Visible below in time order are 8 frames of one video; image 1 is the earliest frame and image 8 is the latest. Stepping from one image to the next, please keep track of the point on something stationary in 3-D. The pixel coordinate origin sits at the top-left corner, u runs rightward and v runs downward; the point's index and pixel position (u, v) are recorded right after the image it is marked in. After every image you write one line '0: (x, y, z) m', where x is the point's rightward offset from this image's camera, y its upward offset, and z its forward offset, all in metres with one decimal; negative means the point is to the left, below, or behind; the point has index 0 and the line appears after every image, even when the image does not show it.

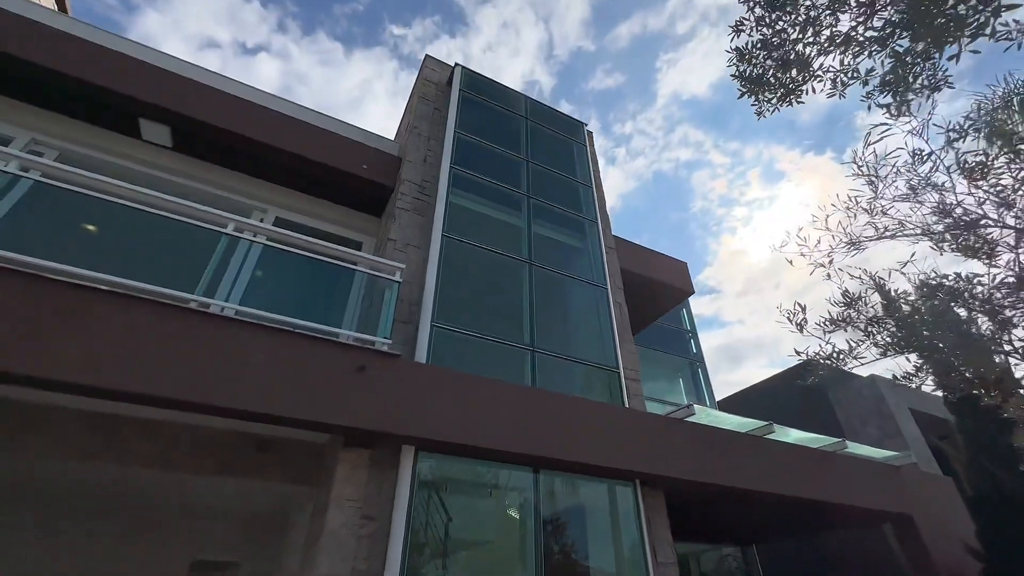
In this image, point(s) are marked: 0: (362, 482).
0: (-1.2, -1.6, +3.9) m
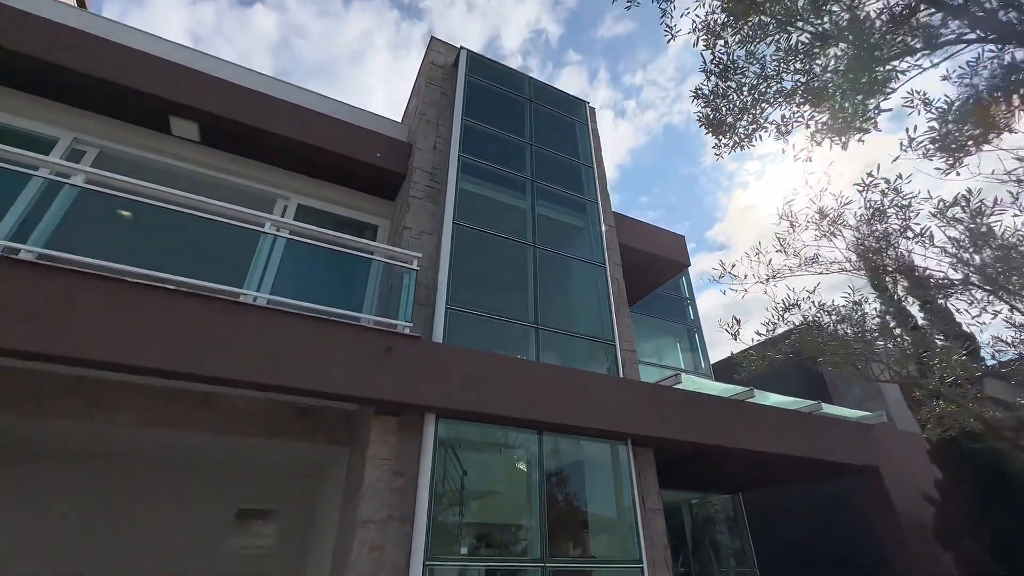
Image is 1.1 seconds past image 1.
0: (-1.1, -1.5, +4.5) m
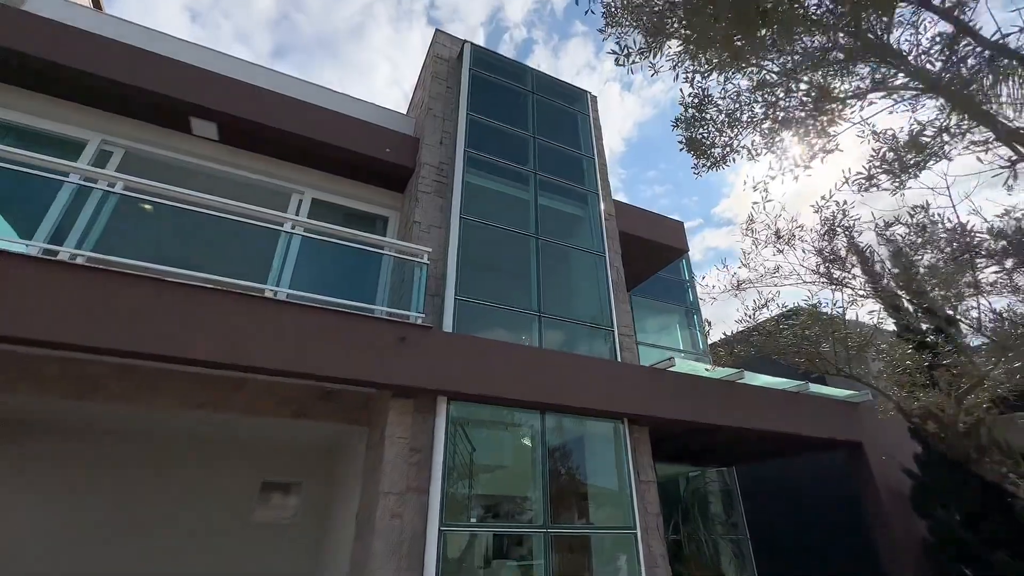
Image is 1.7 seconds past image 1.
0: (-1.1, -1.4, +5.0) m
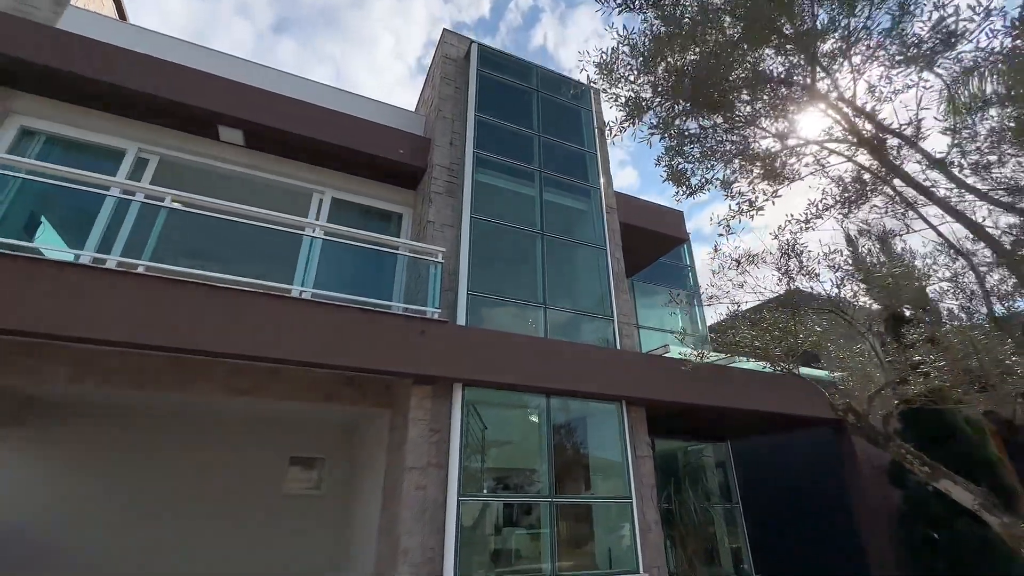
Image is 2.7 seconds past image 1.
0: (-1.0, -1.4, +5.5) m
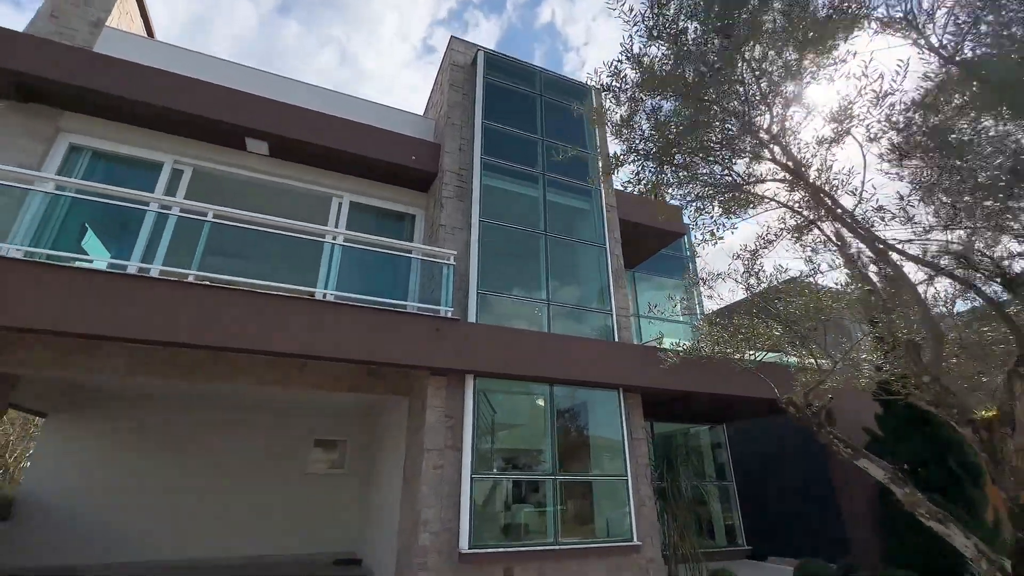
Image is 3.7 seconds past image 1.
0: (-0.9, -1.4, +6.1) m
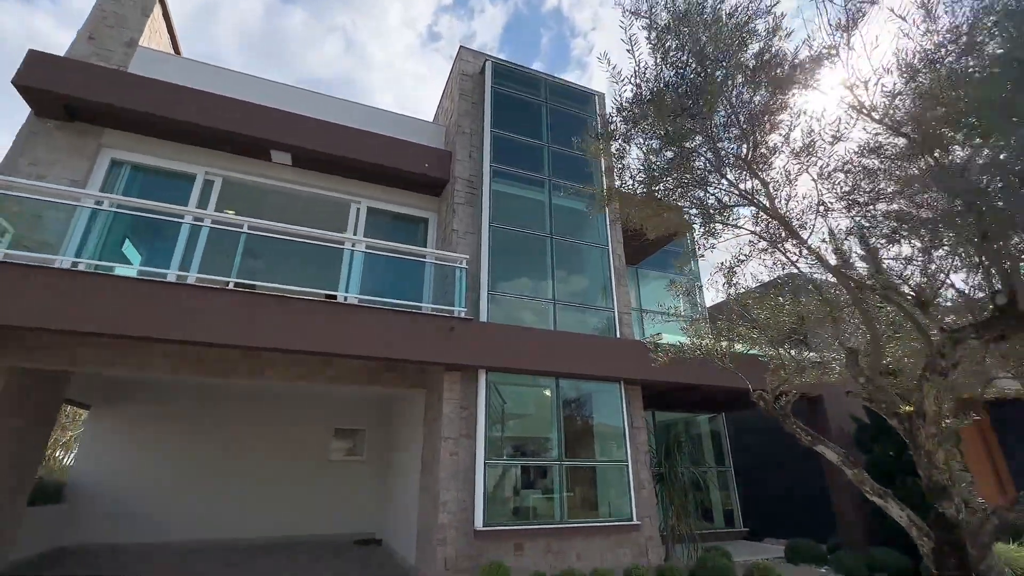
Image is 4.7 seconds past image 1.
0: (-0.8, -1.4, +6.7) m
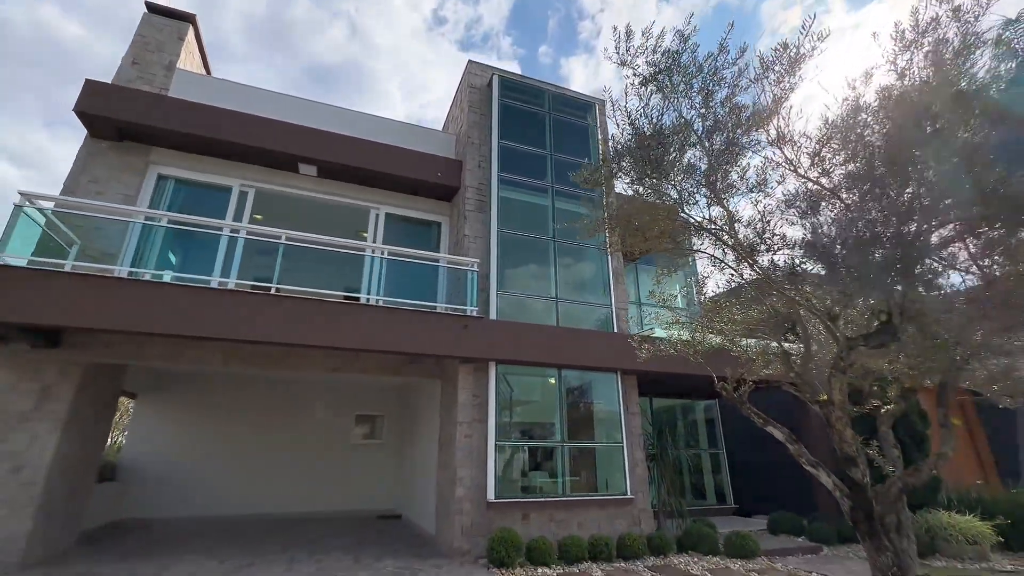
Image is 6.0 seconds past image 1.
0: (-0.7, -1.4, +7.5) m
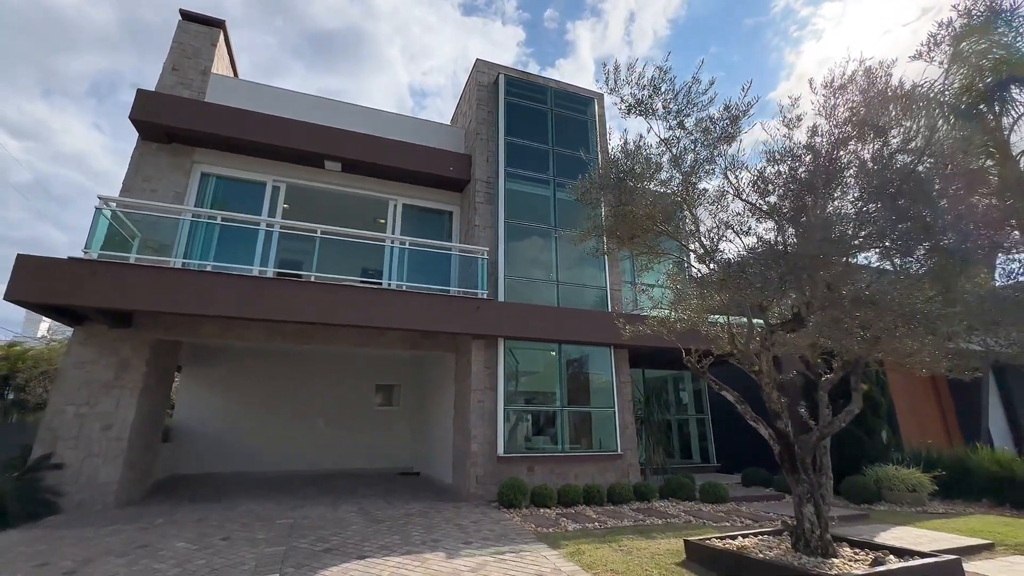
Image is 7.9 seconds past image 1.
0: (-0.5, -1.2, +8.6) m
